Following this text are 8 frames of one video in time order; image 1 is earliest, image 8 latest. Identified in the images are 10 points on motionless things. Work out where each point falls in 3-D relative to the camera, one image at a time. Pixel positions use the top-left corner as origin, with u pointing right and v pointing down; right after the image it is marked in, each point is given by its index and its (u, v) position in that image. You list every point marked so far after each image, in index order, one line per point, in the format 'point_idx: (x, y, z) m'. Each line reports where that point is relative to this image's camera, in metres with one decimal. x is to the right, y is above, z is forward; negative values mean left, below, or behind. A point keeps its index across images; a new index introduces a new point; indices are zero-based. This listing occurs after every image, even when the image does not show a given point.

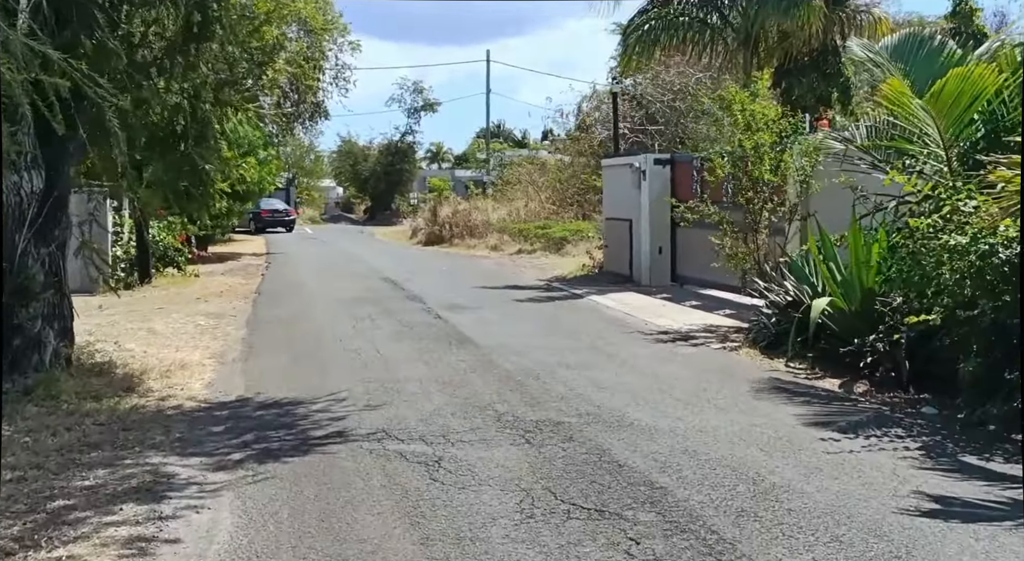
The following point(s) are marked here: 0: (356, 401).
0: (-1.3, -1.0, +8.7) m
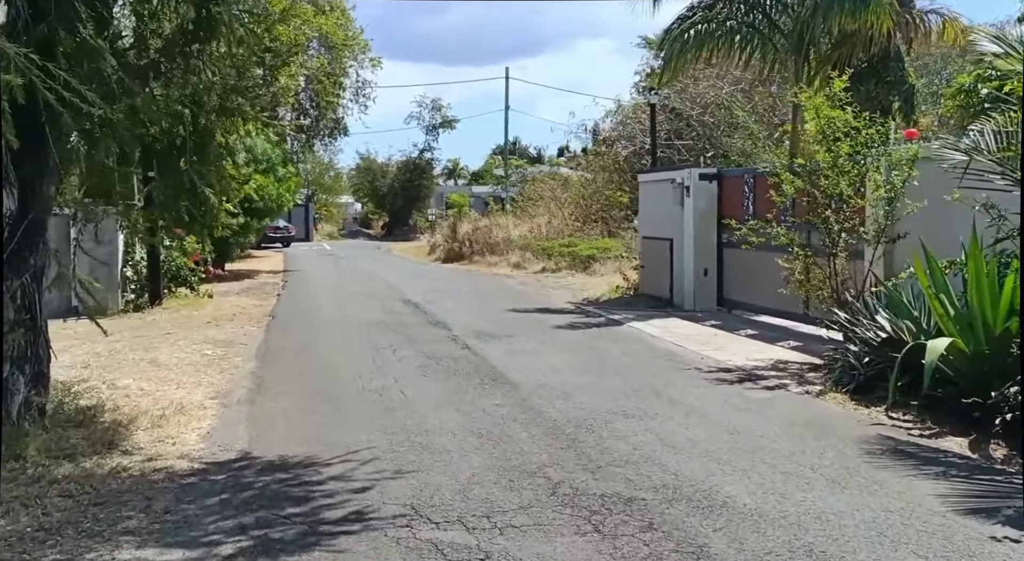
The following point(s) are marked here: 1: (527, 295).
0: (-0.9, -1.2, +7.3) m
1: (+0.3, -0.4, +19.6) m
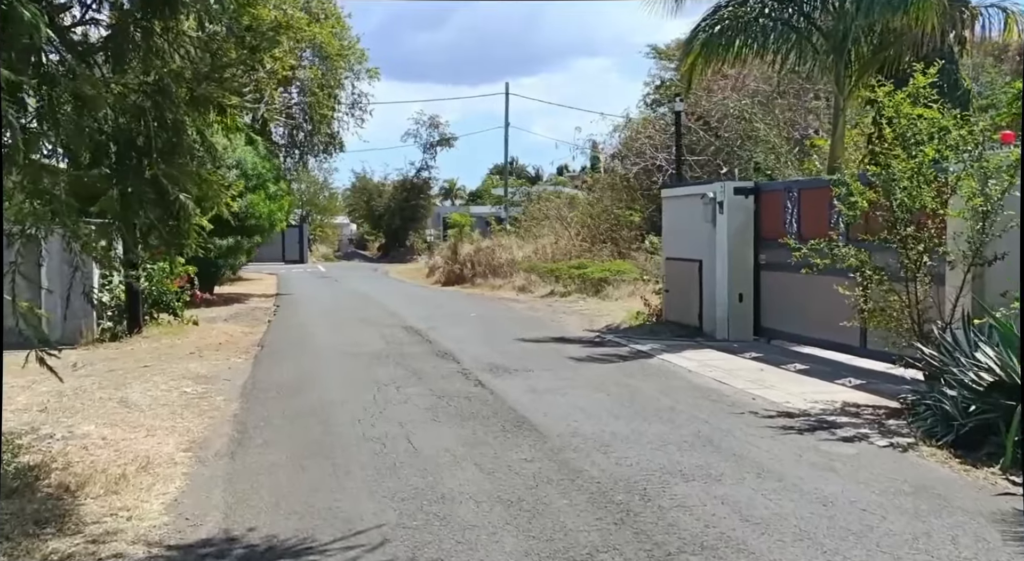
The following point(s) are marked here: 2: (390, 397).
0: (-0.7, -1.4, +5.7) m
1: (+0.5, -0.8, +18.1) m
2: (-1.2, -1.1, +10.4) m
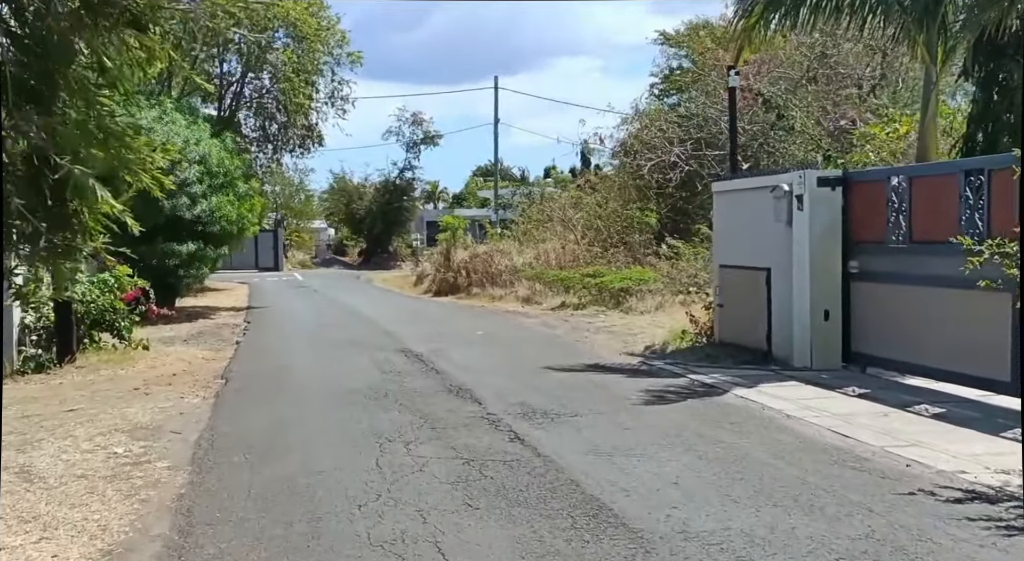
0: (-0.2, -1.5, +2.9) m
1: (+0.7, -1.0, +15.3) m
2: (-0.8, -1.3, +7.5) m
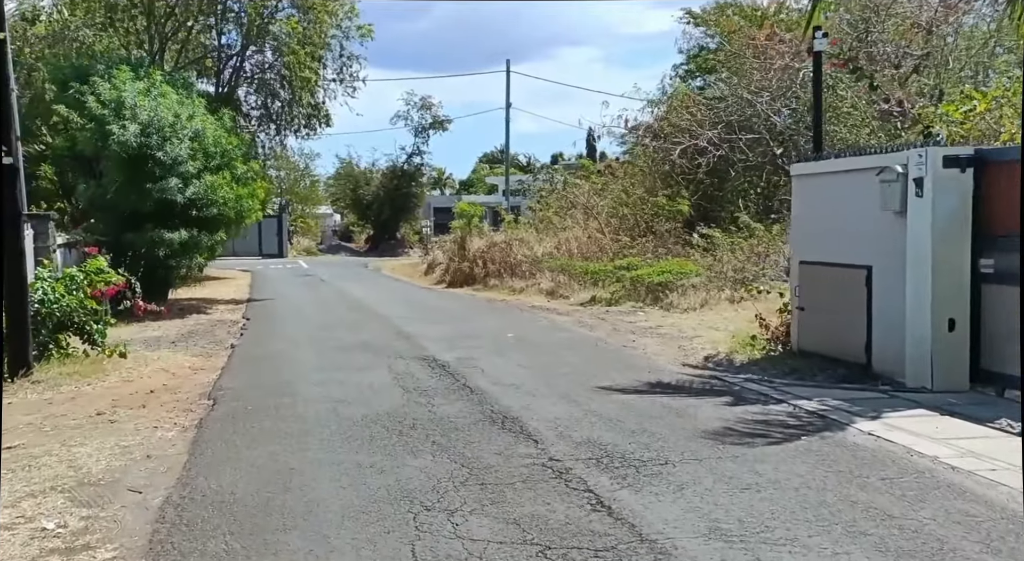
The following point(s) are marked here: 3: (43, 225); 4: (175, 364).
0: (+0.2, -1.7, +0.7) m
1: (+1.2, -1.0, +13.1) m
2: (-0.3, -1.3, +5.3) m
3: (-7.9, +1.0, +18.4) m
4: (-4.7, -1.2, +14.8) m
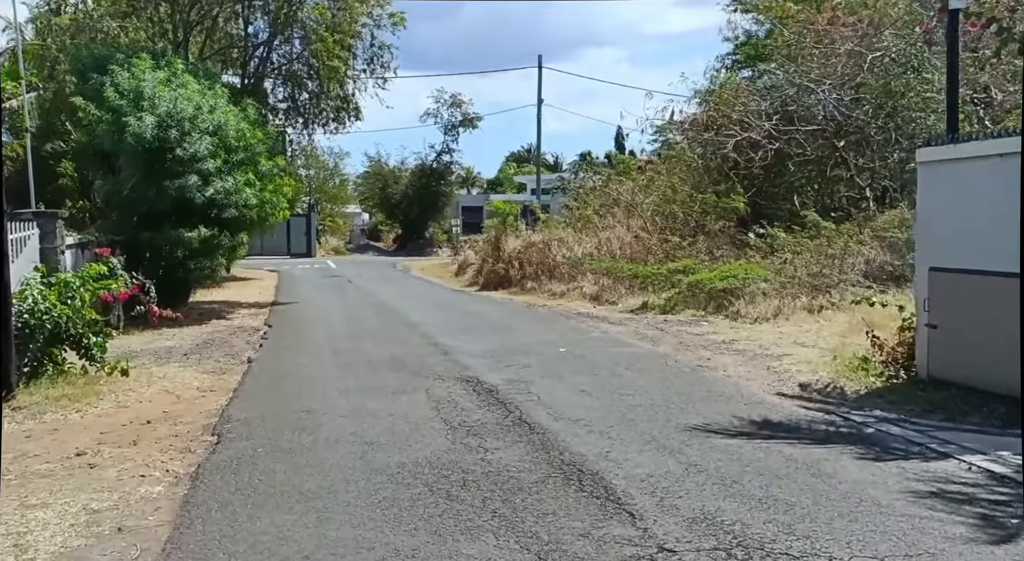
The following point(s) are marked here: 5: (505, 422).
0: (+0.6, -1.8, -1.5) m
1: (+1.9, -1.1, +10.9) m
2: (+0.1, -1.4, +3.2) m
3: (-7.1, +0.9, +16.5) m
4: (-4.0, -1.3, +12.8) m
5: (-0.1, -1.2, +9.5) m
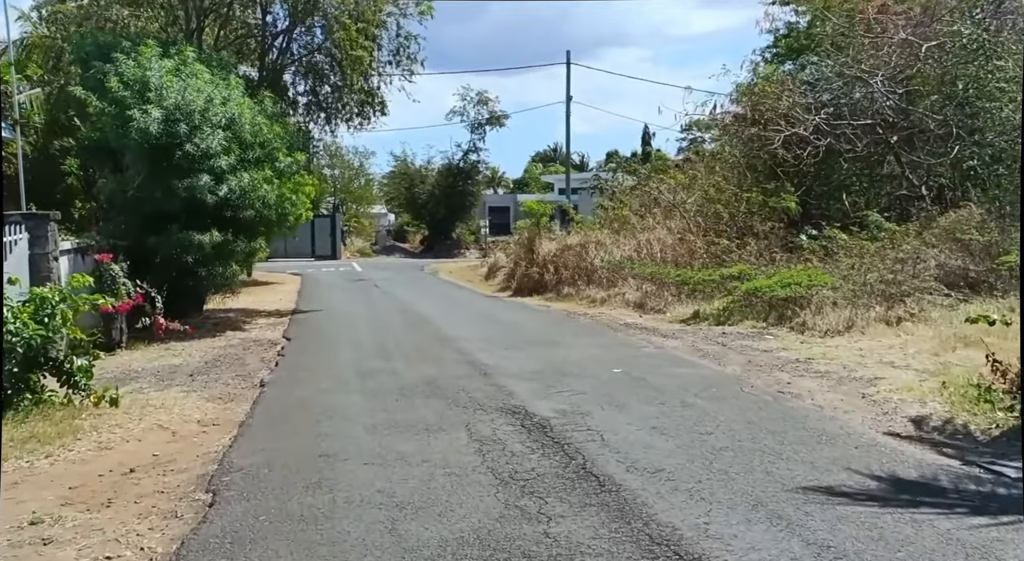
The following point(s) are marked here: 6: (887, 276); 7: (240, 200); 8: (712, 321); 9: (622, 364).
0: (+0.8, -1.9, -3.2) m
1: (+2.3, -1.2, +9.1) m
2: (+0.4, -1.6, +1.4) m
3: (-6.5, +0.7, +14.9) m
4: (-3.5, -1.4, +11.1) m
5: (+0.4, -1.4, +7.7) m
6: (+6.2, 0.0, +17.6) m
7: (-4.7, +1.4, +18.4) m
8: (+3.5, -0.7, +18.9) m
9: (+1.4, -1.1, +13.8) m
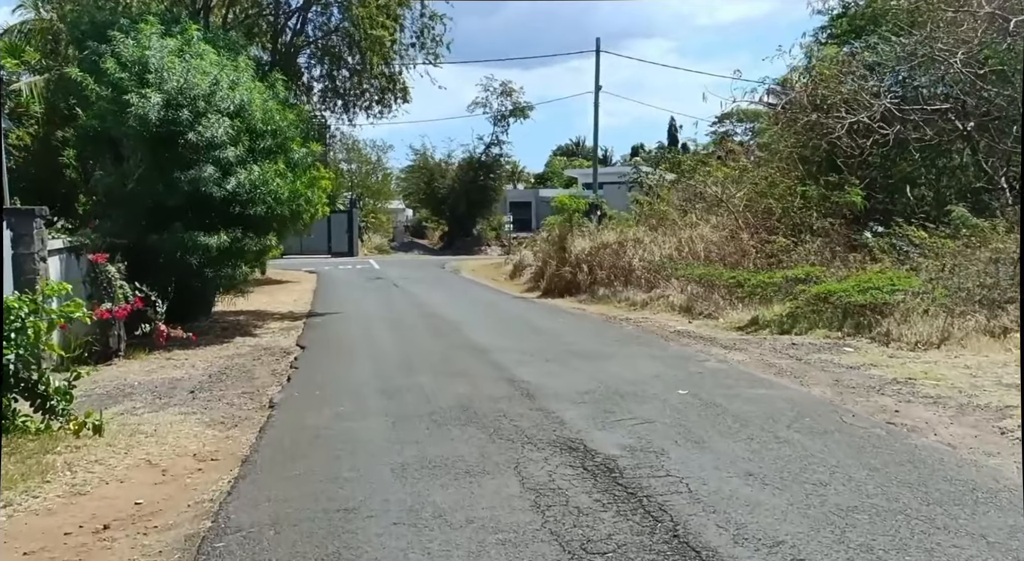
0: (+1.0, -2.0, -5.1) m
1: (+2.8, -1.3, +7.2) m
2: (+0.7, -1.7, -0.5) m
3: (-5.9, +0.7, +13.1) m
4: (-3.0, -1.5, +9.2) m
5: (+0.8, -1.5, +5.8) m
6: (+6.8, -0.1, +15.6) m
7: (-4.0, +1.3, +16.5) m
8: (+4.1, -0.8, +16.9) m
9: (+1.9, -1.1, +11.9) m
